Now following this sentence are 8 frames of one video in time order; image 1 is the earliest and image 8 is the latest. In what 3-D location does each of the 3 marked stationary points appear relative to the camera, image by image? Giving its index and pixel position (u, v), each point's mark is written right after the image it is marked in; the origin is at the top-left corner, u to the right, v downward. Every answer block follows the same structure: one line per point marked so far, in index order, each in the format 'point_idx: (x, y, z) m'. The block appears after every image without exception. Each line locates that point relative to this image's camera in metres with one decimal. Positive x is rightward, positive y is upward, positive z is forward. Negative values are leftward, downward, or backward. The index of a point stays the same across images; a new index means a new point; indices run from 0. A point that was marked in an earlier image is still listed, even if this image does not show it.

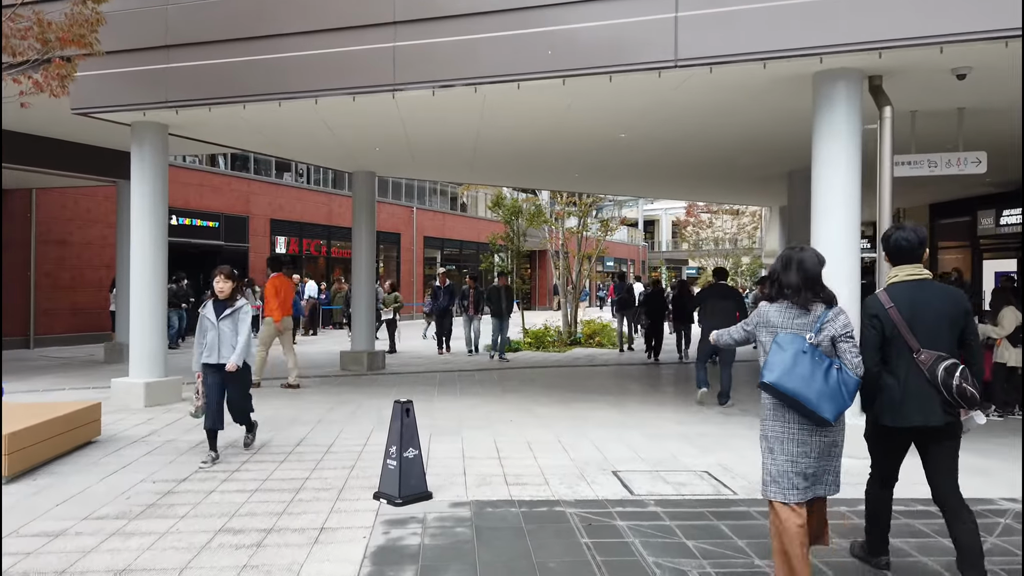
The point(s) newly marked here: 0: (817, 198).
0: (+2.6, +0.8, +6.4) m
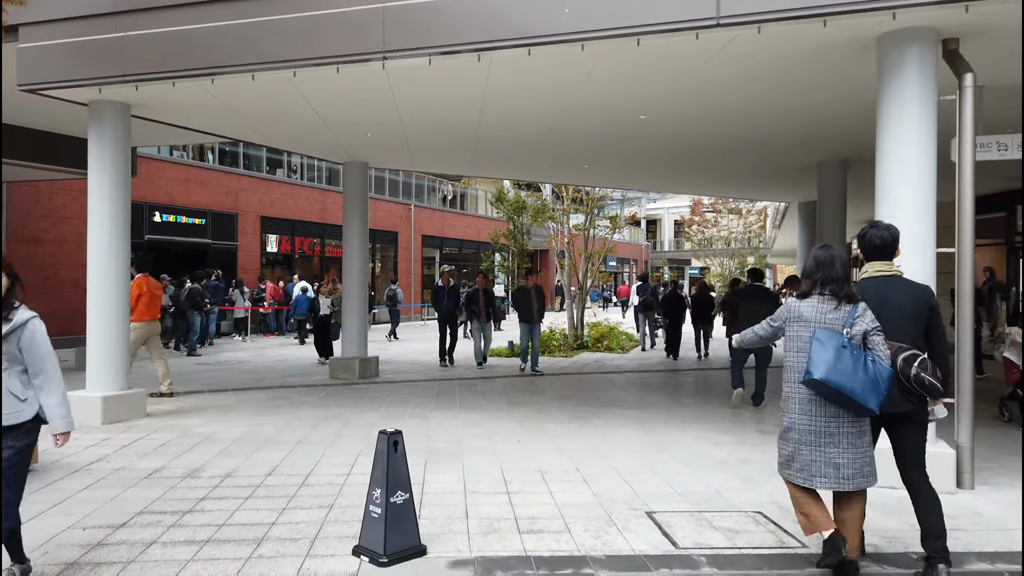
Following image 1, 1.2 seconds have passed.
0: (+2.7, +0.8, +5.4) m
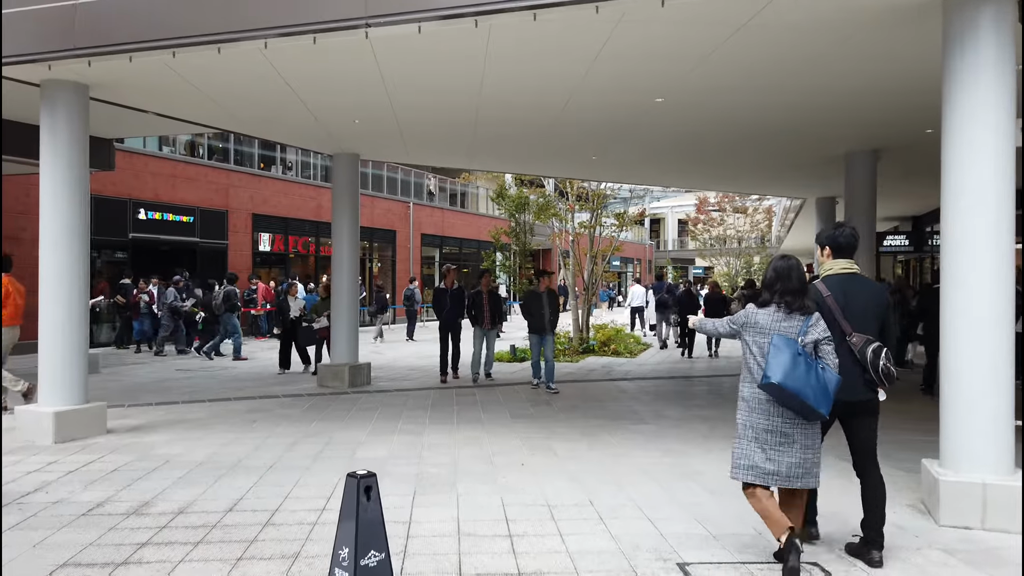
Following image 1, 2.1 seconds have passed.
0: (+2.7, +0.8, +4.6) m
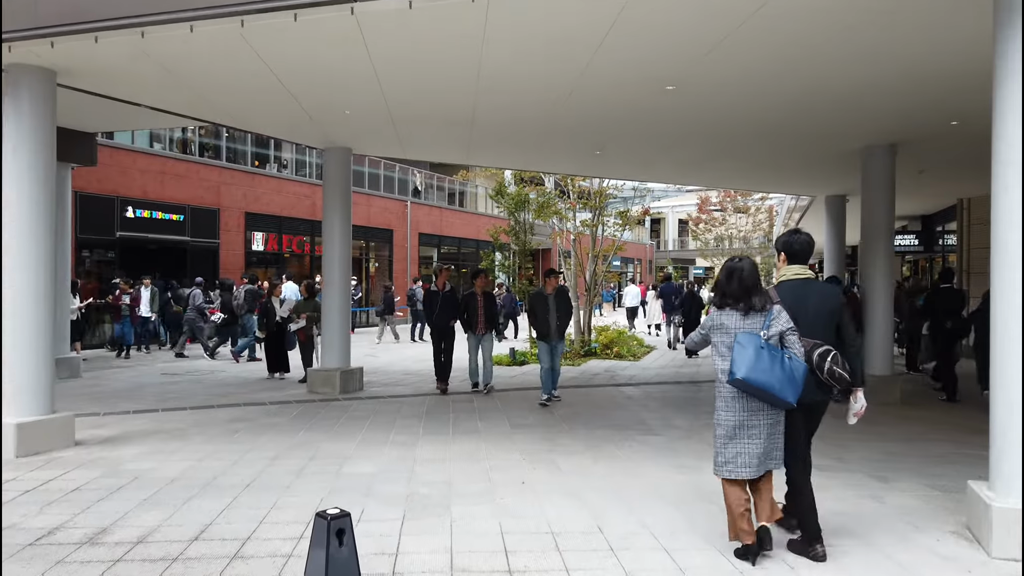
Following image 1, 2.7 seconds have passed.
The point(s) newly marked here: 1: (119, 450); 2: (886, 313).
0: (+2.7, +0.7, +4.1) m
1: (-3.3, -1.4, +6.4) m
2: (+4.7, -0.3, +9.5) m
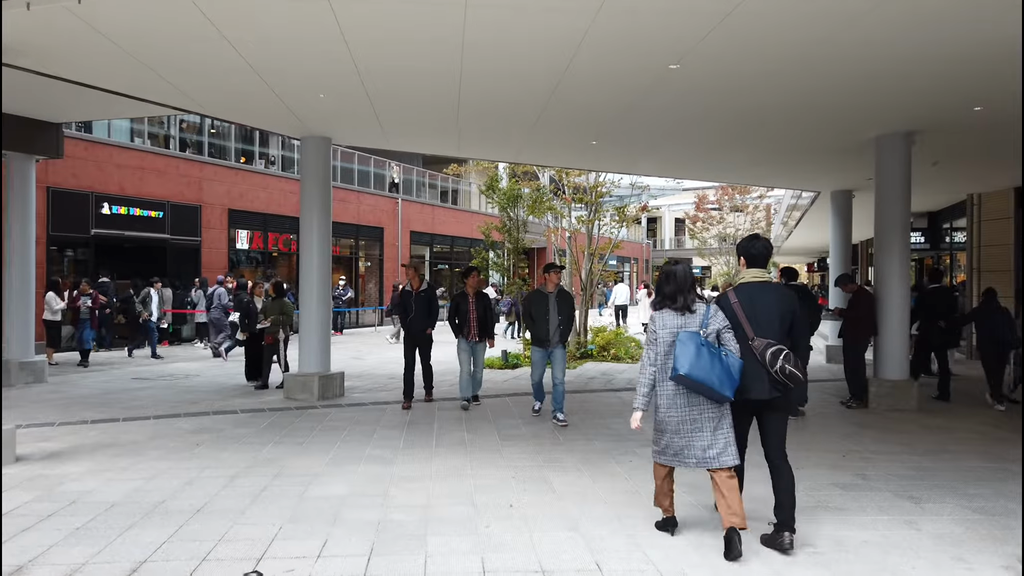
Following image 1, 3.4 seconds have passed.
0: (+2.6, +0.8, +3.5) m
1: (-3.4, -1.4, +5.7) m
2: (+4.6, -0.3, +8.9) m
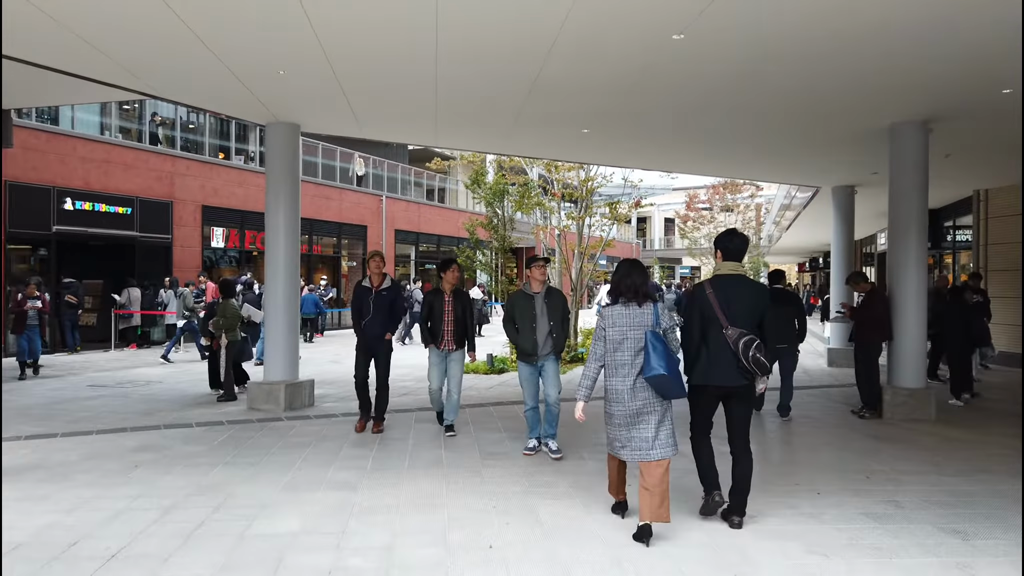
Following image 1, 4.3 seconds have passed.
0: (+2.5, +0.8, +2.8) m
1: (-3.5, -1.4, +4.9) m
2: (+4.4, -0.3, +8.2) m
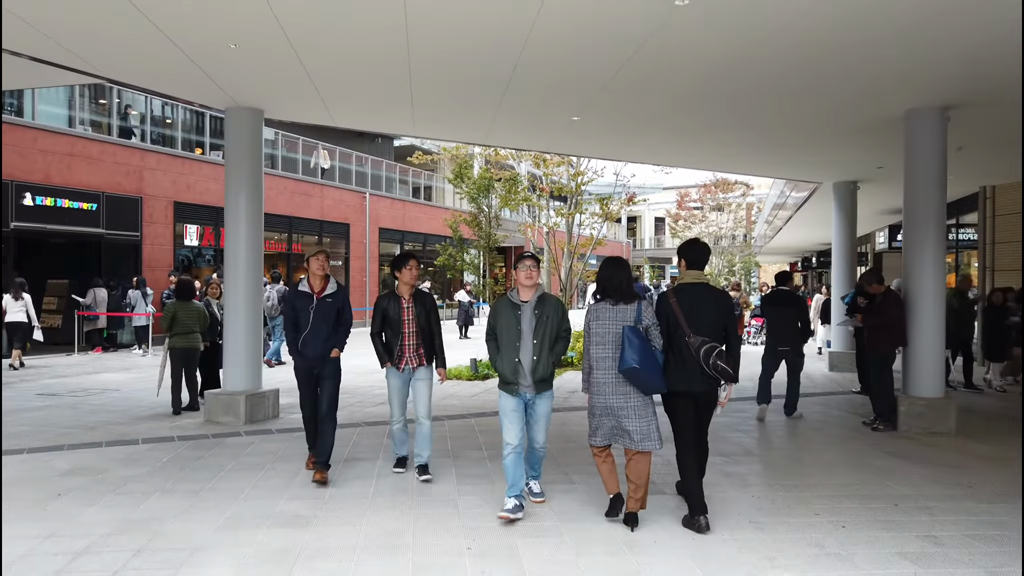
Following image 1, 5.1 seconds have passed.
0: (+2.4, +0.7, +2.2) m
1: (-3.7, -1.4, +4.2) m
2: (+4.3, -0.3, +7.6) m
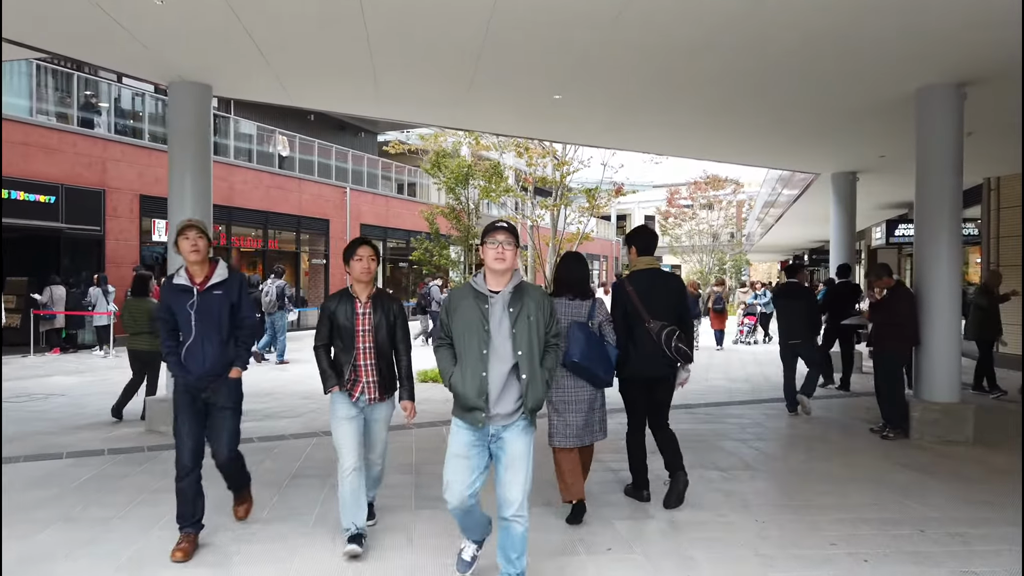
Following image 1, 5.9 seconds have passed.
0: (+2.3, +0.8, +1.5) m
1: (-3.8, -1.3, +3.4) m
2: (+4.0, -0.3, +6.9) m
